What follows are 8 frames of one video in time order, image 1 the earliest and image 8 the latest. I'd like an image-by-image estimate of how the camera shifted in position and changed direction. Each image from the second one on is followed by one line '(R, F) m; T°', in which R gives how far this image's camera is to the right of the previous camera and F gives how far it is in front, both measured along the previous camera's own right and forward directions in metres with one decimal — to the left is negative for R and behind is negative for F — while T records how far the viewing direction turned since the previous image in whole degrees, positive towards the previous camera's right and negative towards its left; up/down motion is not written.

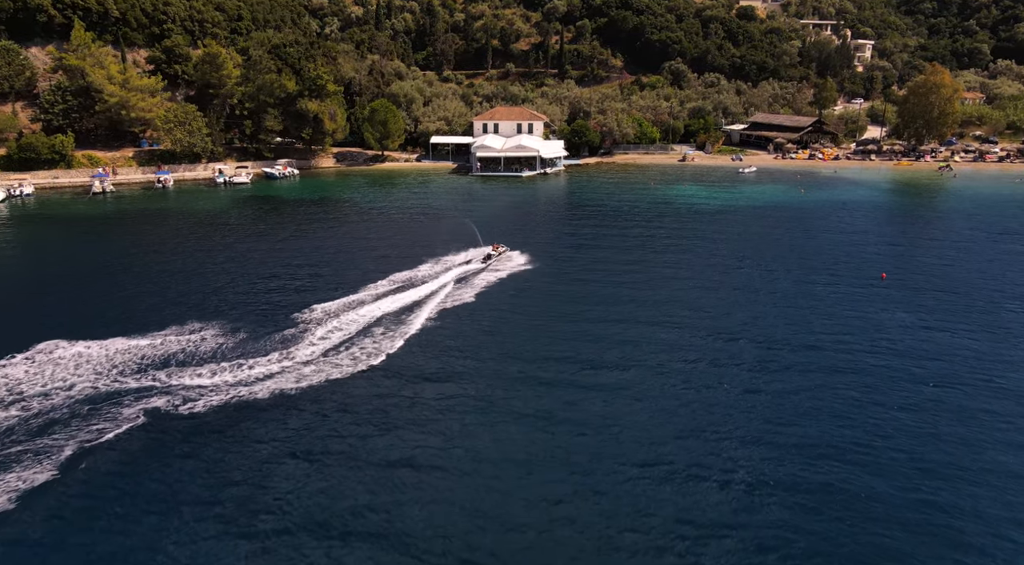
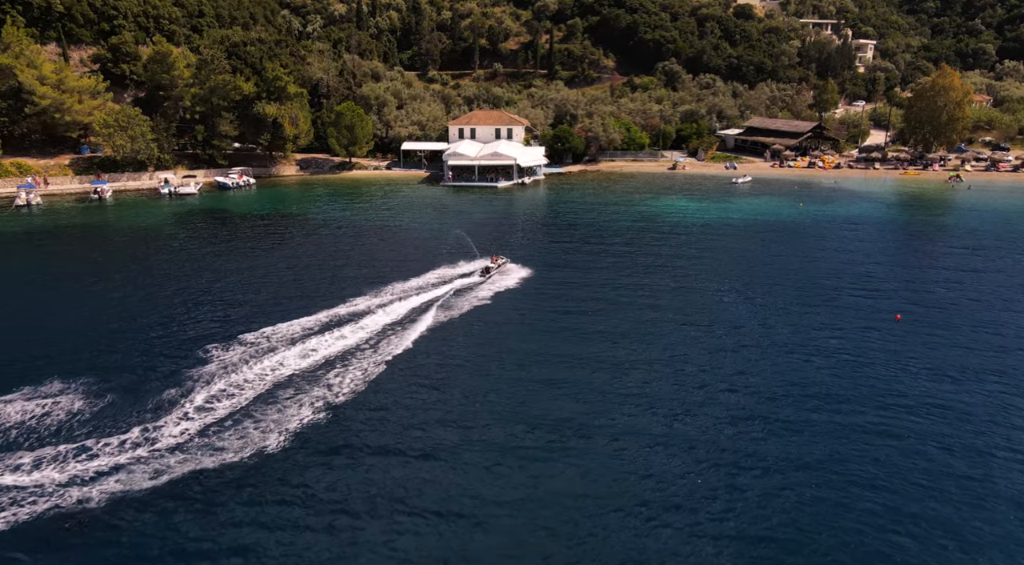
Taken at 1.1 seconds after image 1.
(+2.8, +6.4) m; 0°
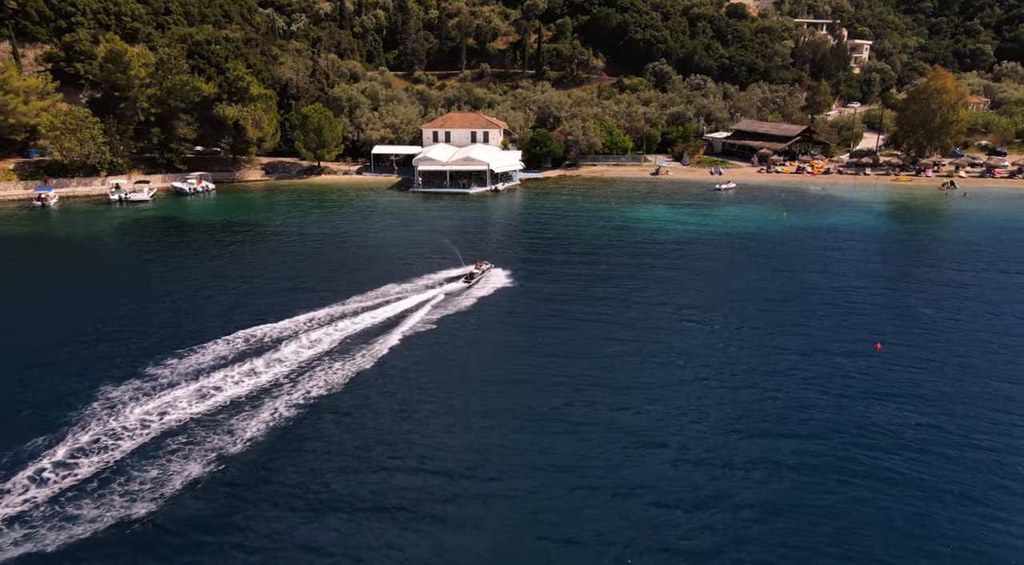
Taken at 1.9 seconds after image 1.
(+2.9, +3.5) m; 0°
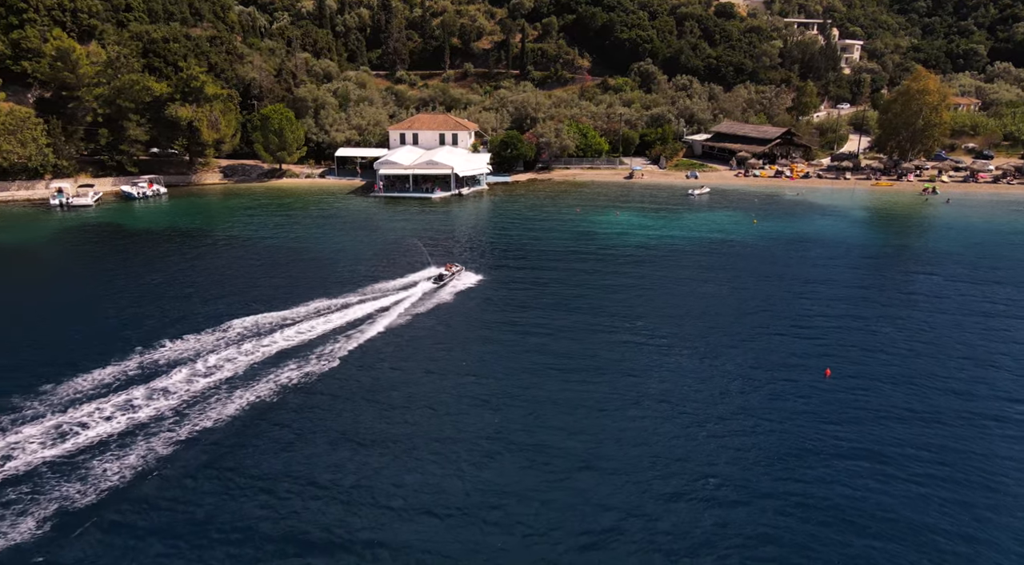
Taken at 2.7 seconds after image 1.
(+3.6, +2.8) m; 0°
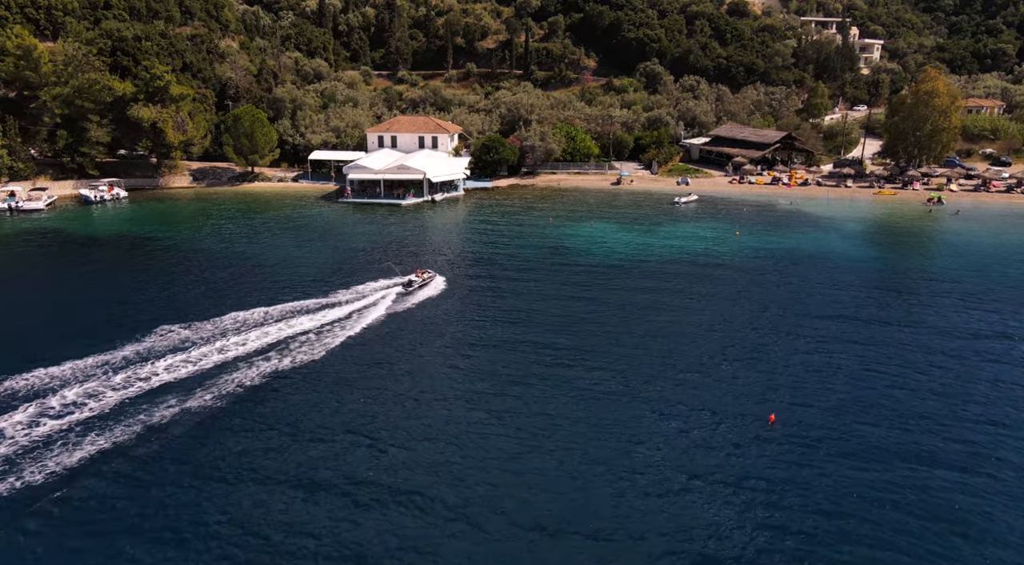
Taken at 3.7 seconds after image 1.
(+4.9, +3.8) m; -2°
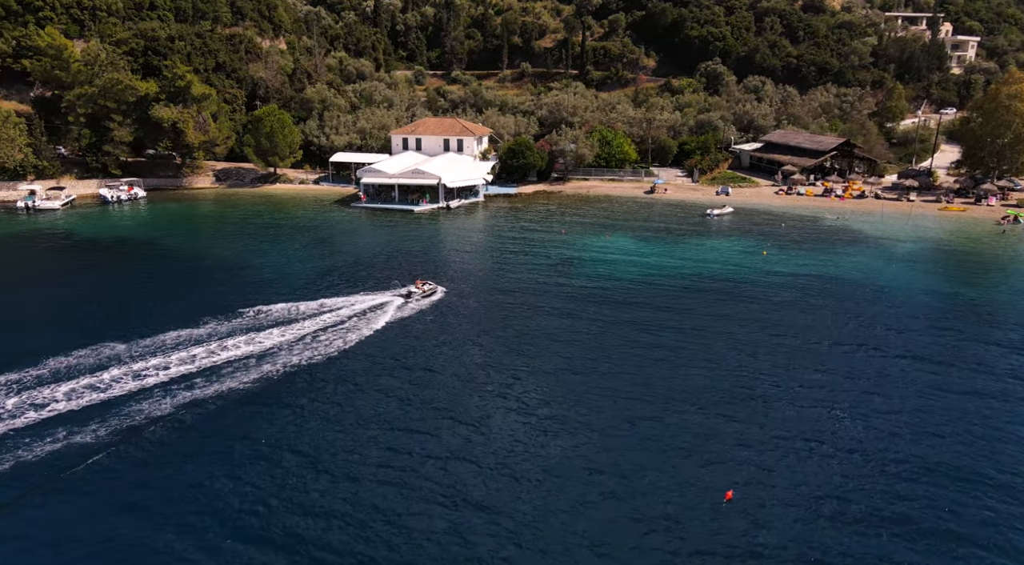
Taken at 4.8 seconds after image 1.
(+5.4, +4.3) m; -6°
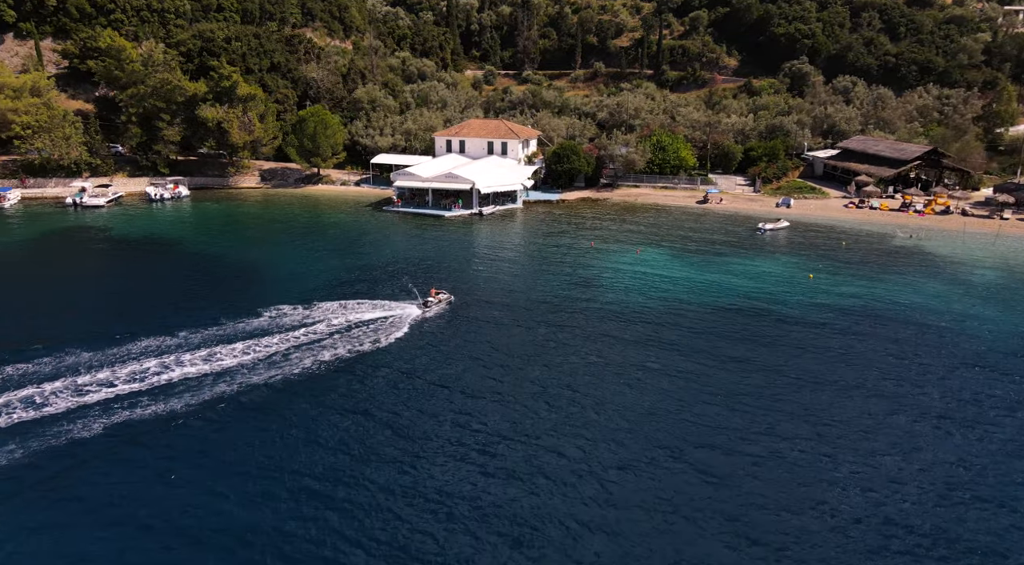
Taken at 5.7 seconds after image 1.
(+4.9, +3.7) m; -7°
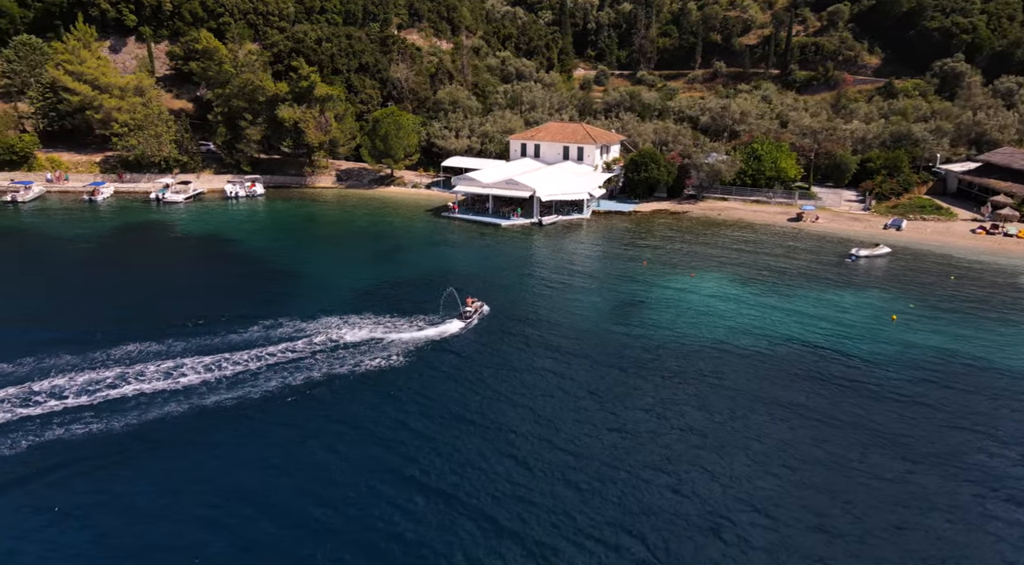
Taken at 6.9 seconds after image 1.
(+6.1, +4.7) m; -11°
